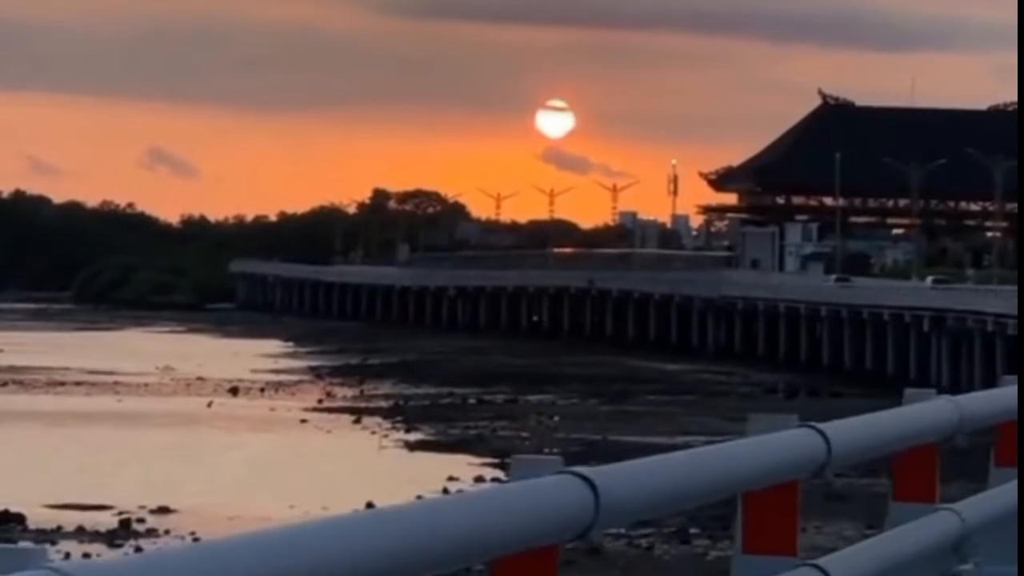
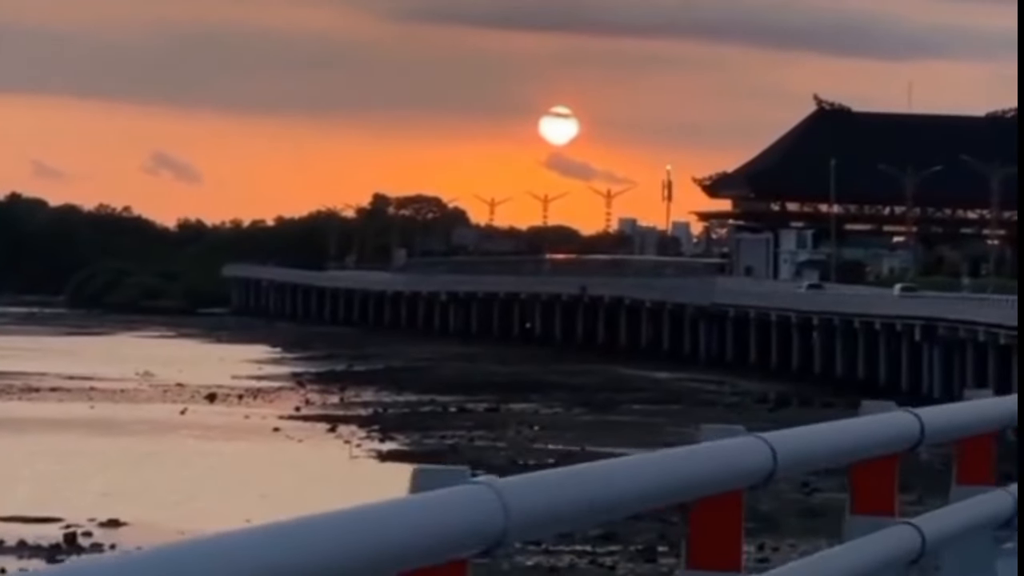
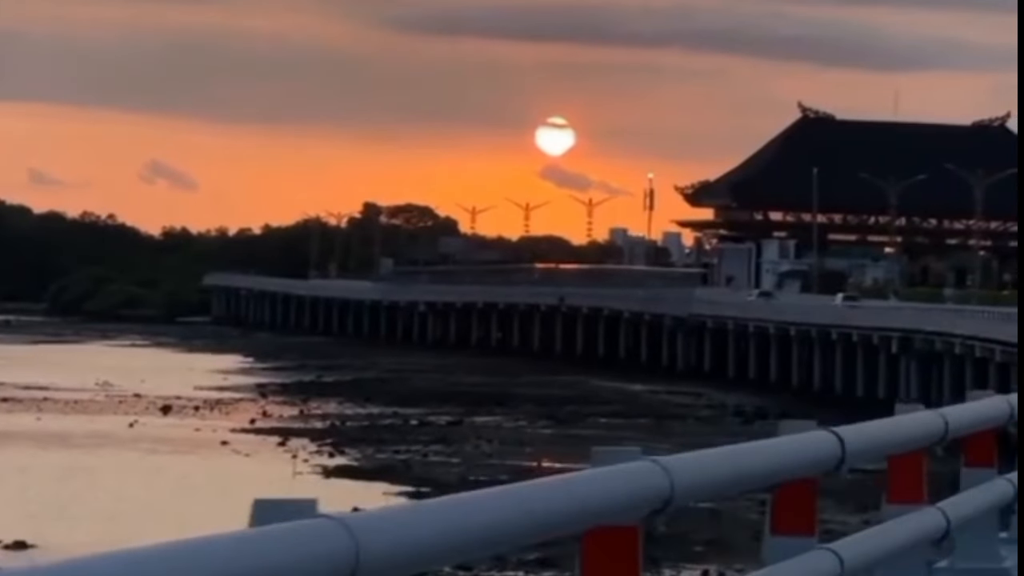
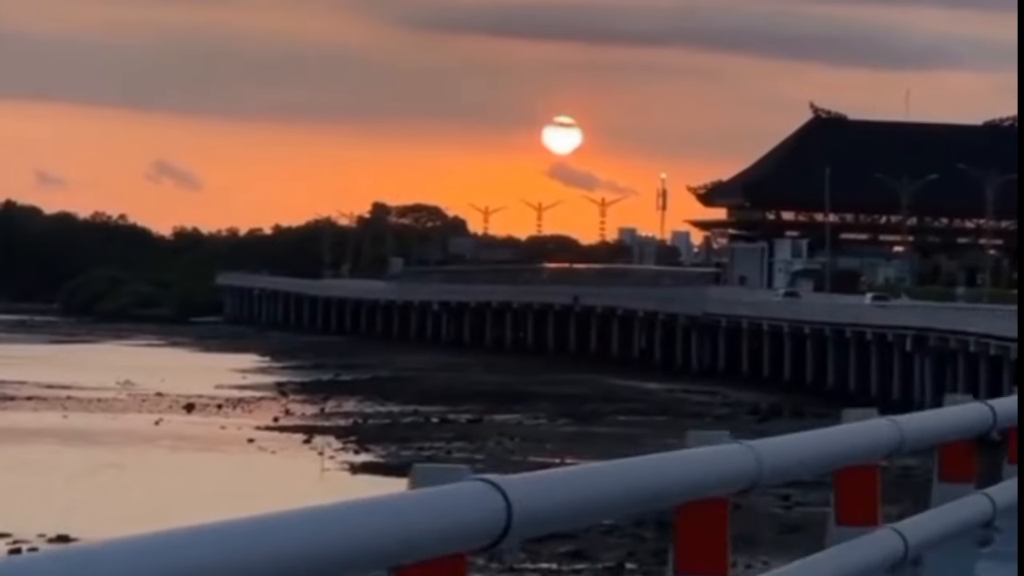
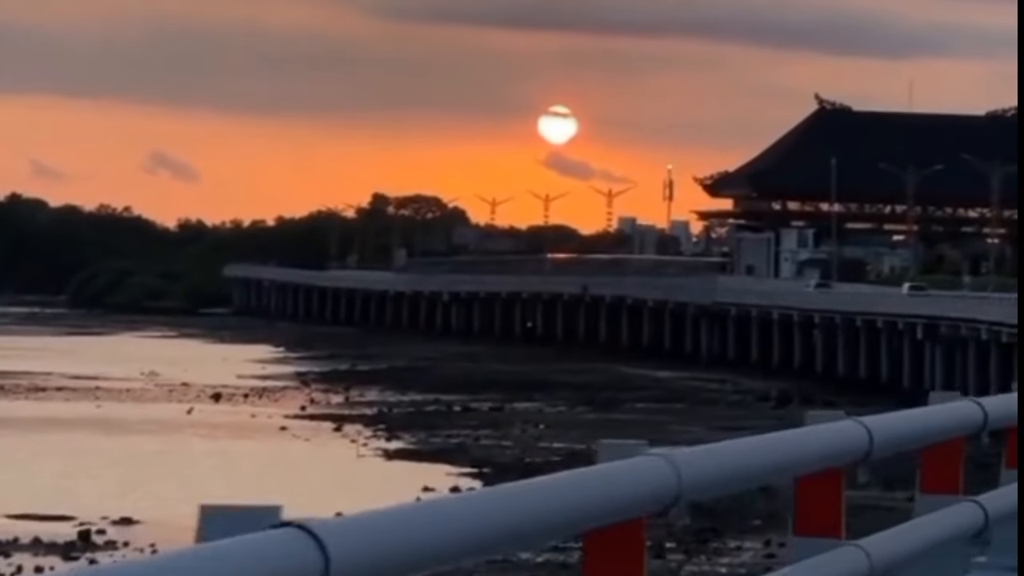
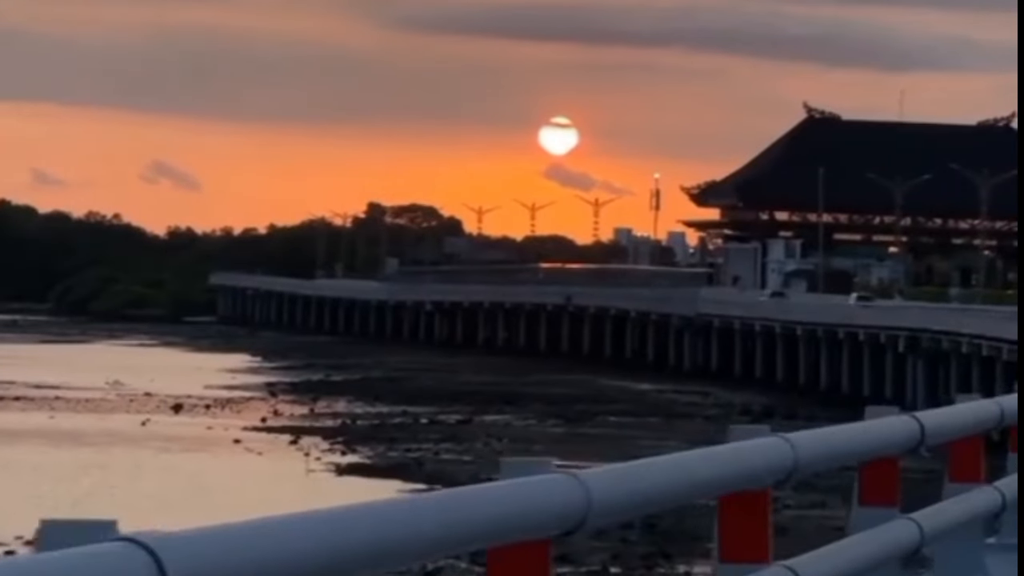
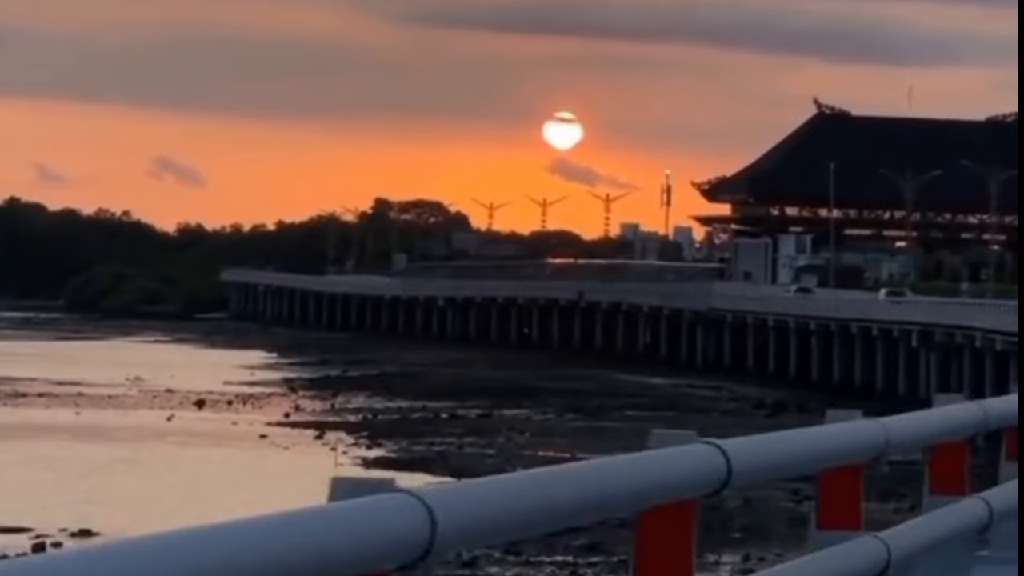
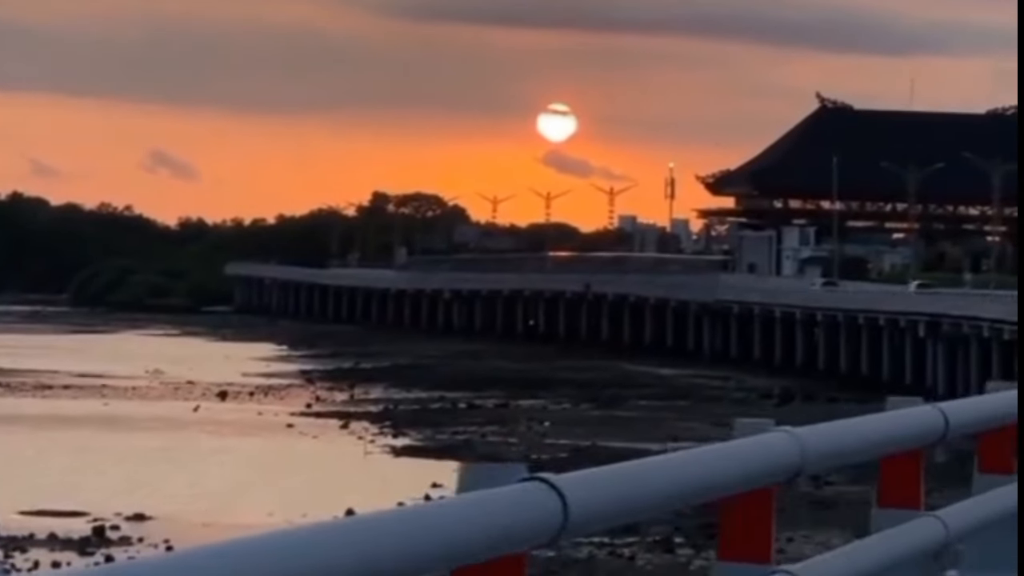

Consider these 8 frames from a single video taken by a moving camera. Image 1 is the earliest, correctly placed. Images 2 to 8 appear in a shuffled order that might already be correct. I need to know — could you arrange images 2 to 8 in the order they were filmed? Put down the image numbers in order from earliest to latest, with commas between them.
8, 5, 2, 7, 4, 6, 3
